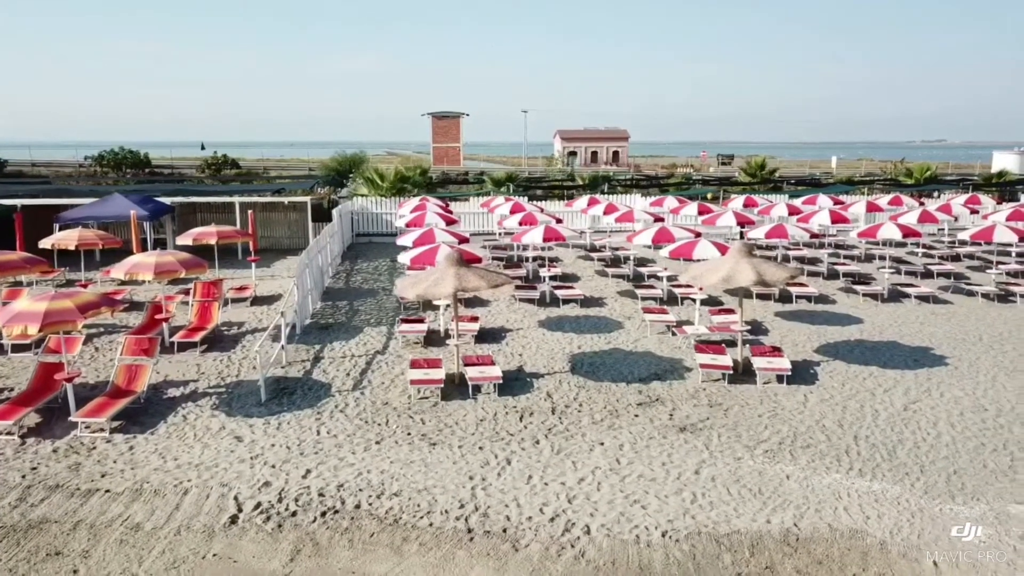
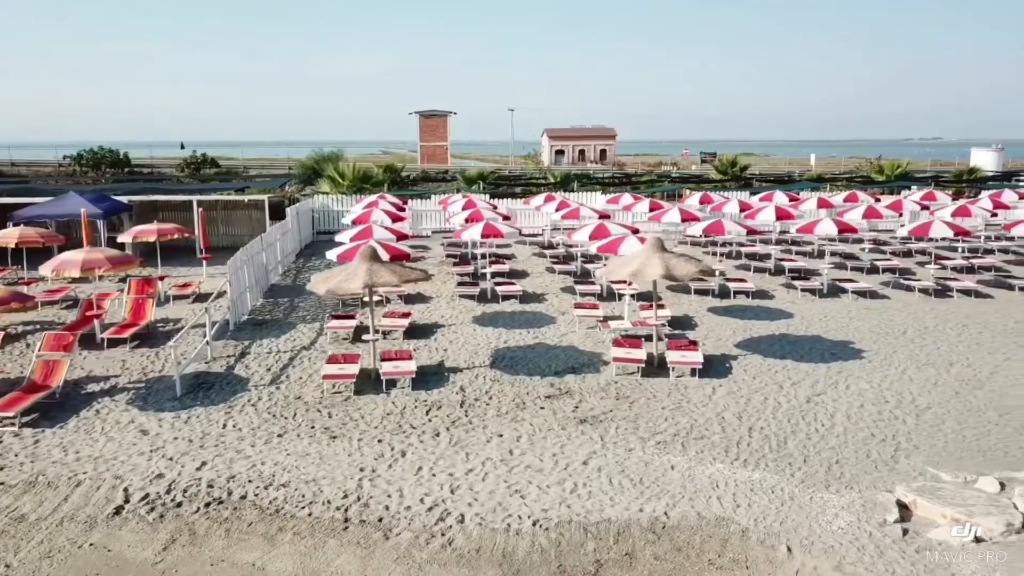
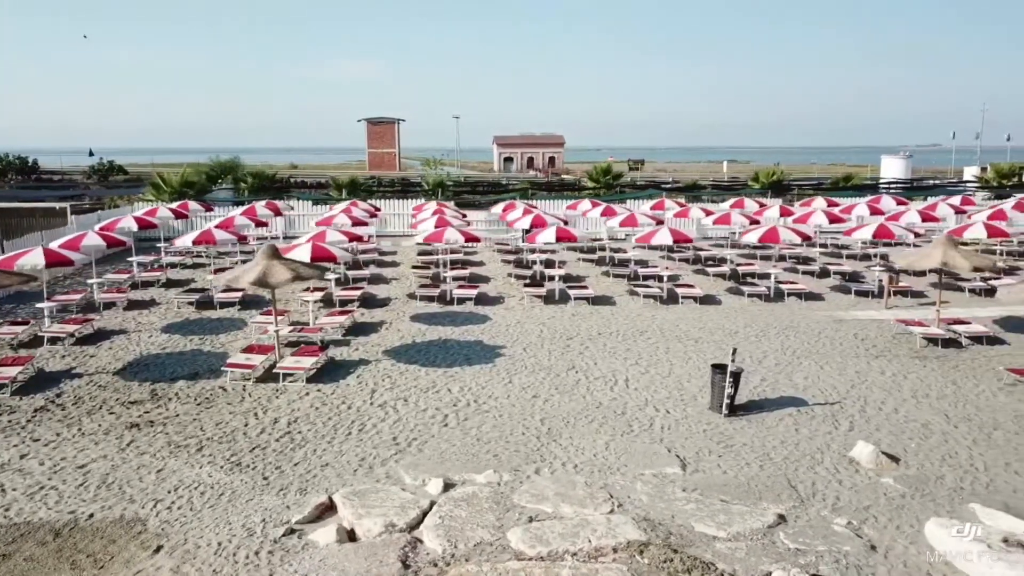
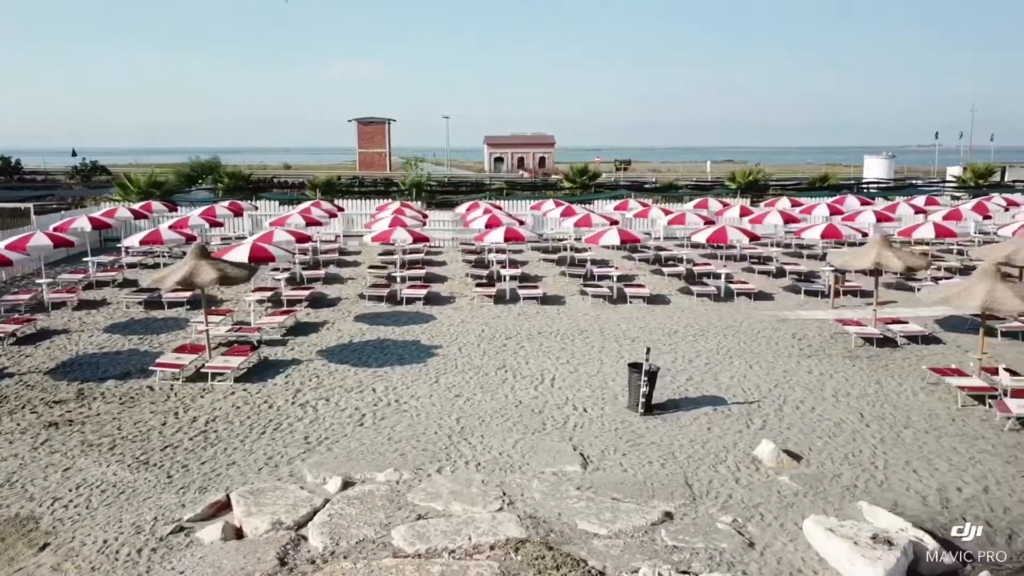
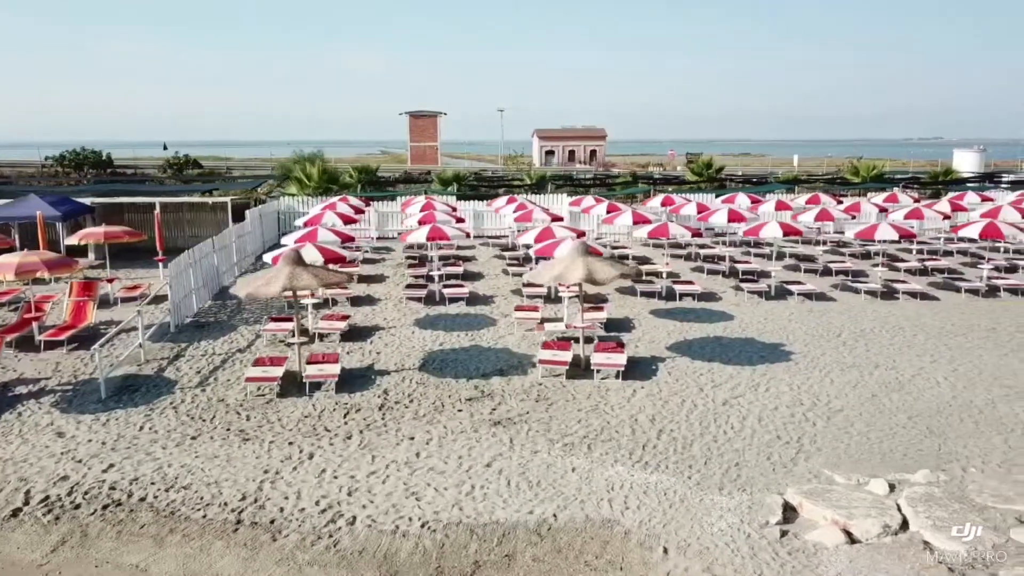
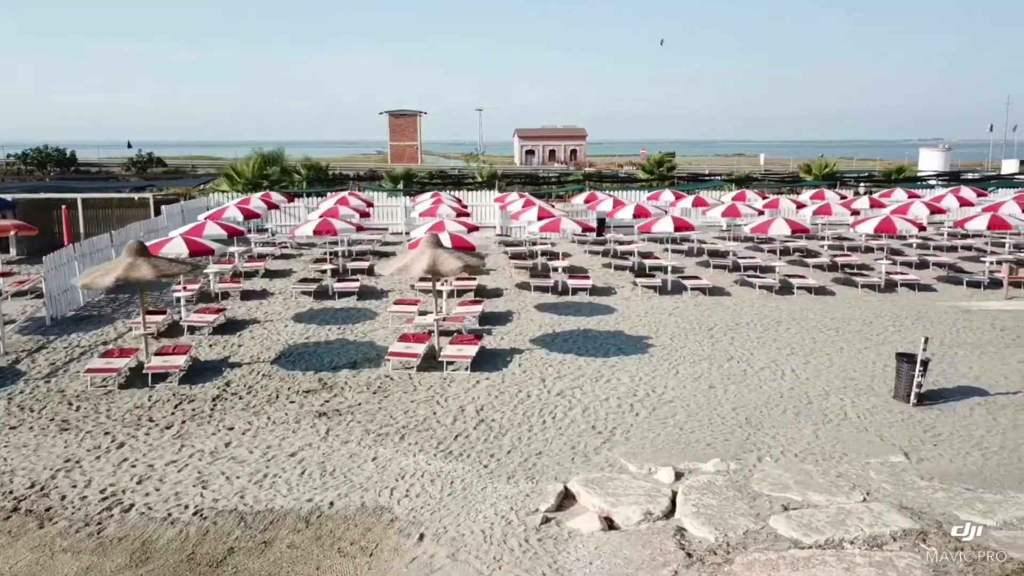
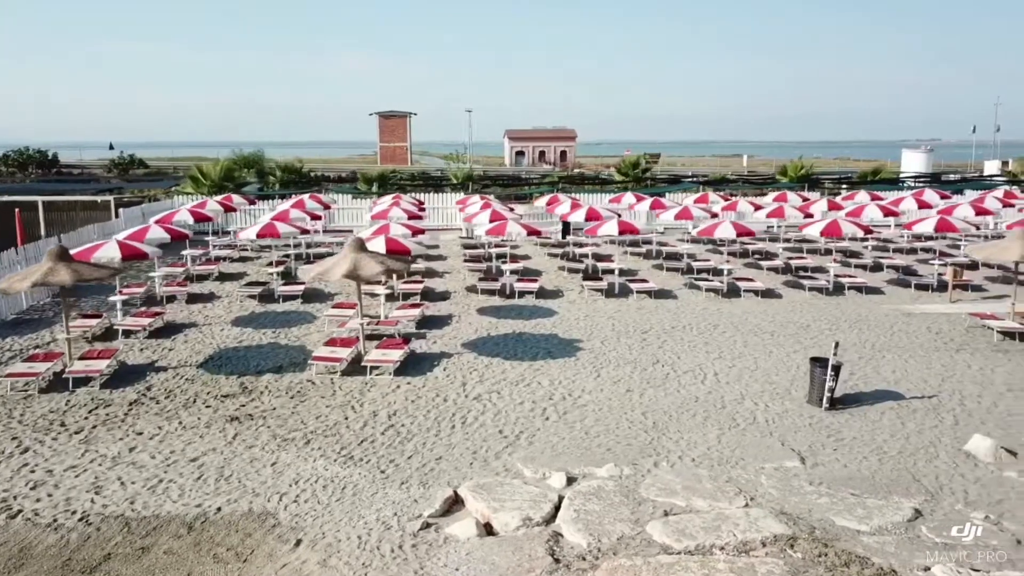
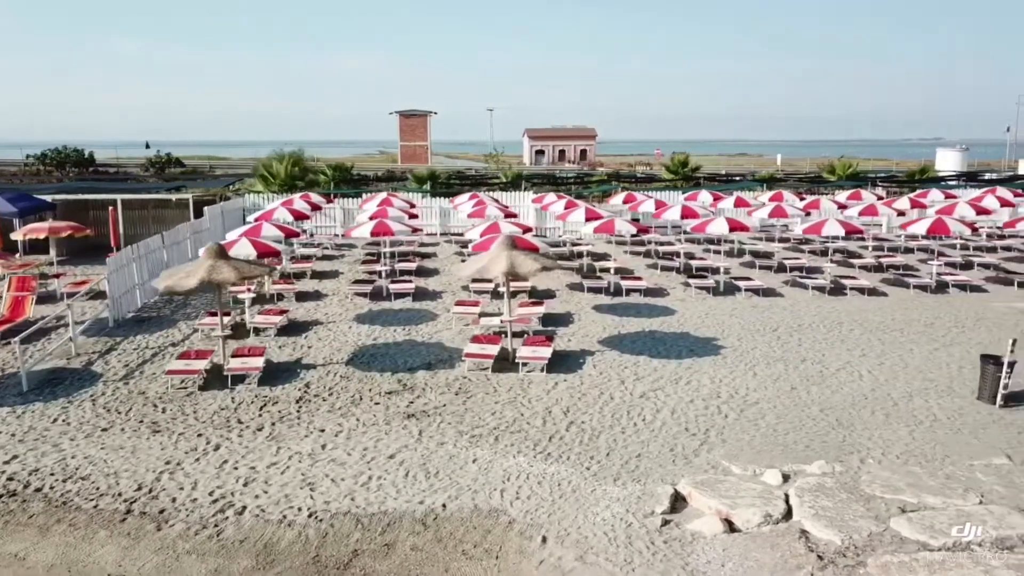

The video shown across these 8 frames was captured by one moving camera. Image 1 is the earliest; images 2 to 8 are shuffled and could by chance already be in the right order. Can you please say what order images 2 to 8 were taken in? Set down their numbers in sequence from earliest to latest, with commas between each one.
2, 5, 8, 6, 7, 3, 4
